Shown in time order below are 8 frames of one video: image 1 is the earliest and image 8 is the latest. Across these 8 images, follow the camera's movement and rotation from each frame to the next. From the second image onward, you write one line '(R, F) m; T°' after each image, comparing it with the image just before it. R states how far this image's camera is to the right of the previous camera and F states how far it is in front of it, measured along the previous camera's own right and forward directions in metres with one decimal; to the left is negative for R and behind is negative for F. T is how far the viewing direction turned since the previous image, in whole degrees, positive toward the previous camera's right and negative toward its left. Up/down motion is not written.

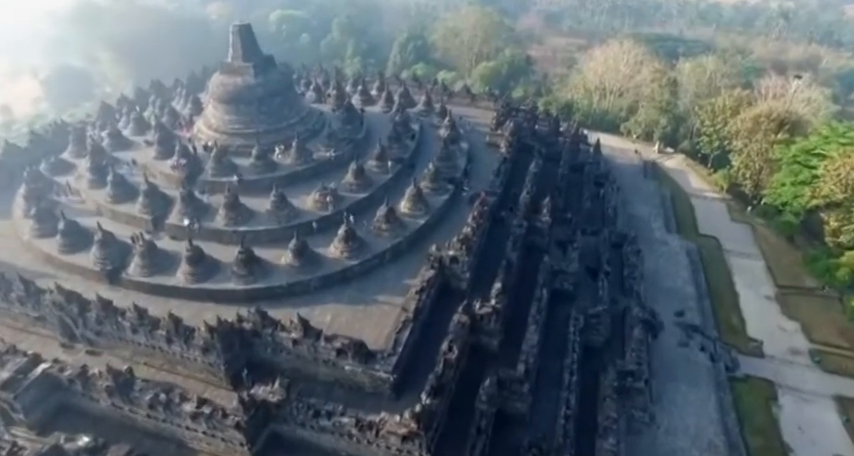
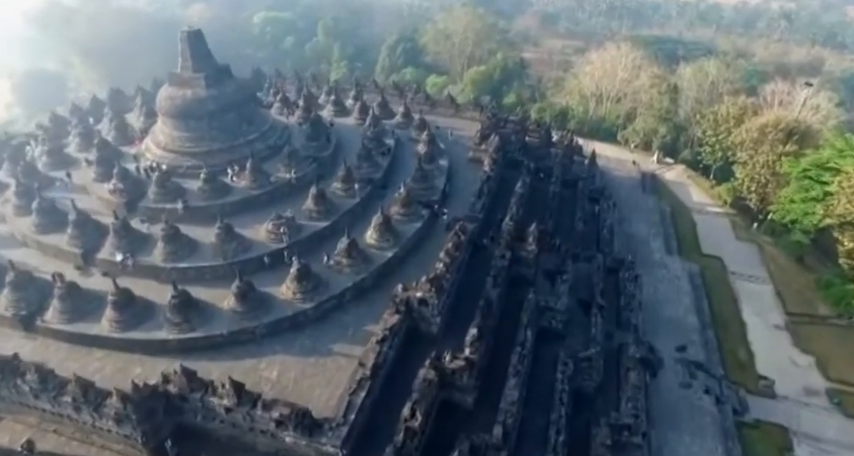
(+1.1, +2.9) m; 0°
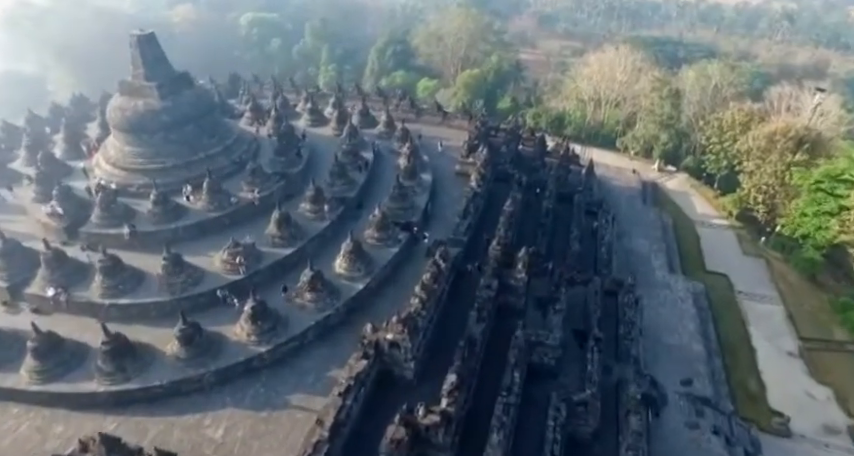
(+0.8, +2.4) m; 0°
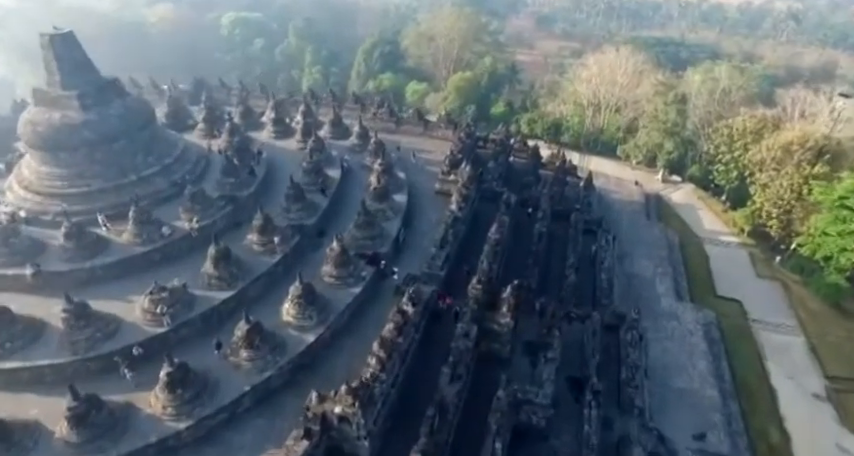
(+1.0, +3.3) m; 0°
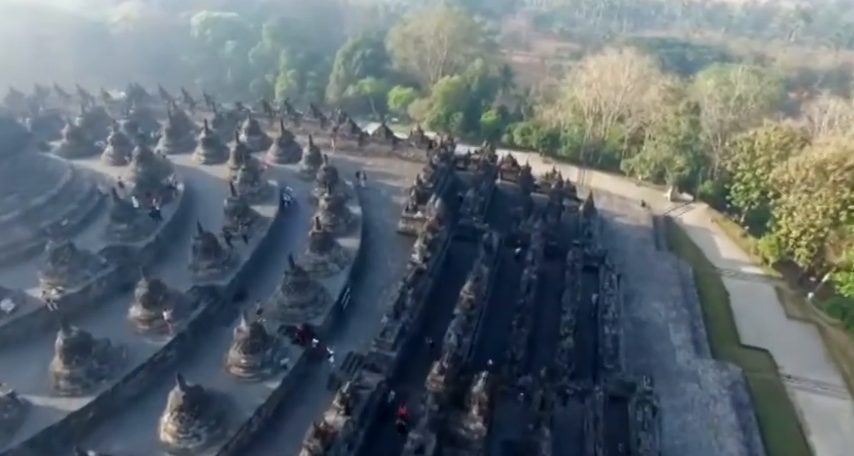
(+1.3, +4.8) m; 0°
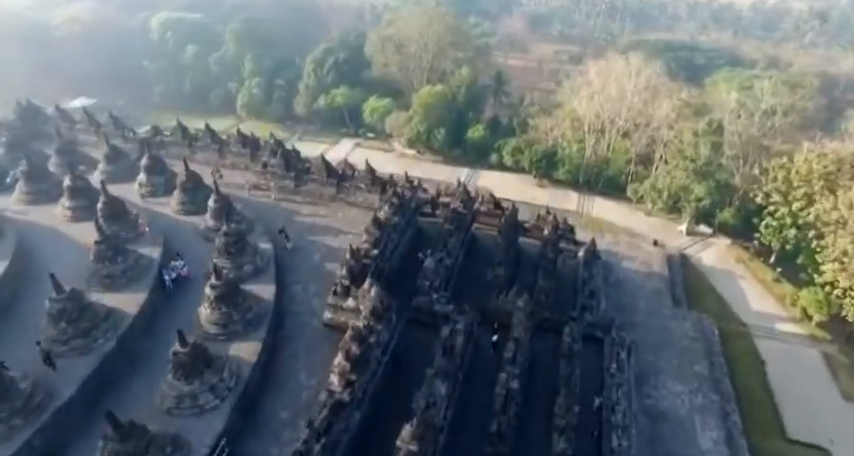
(+1.5, +5.7) m; 0°
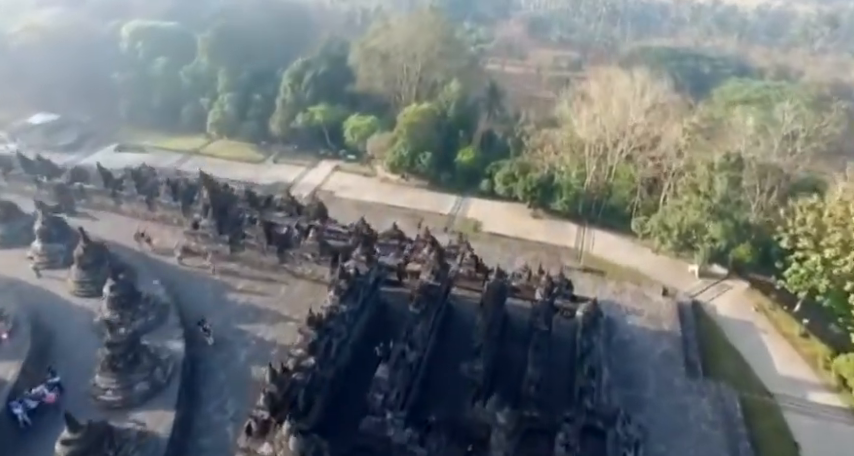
(+1.0, +3.6) m; 0°
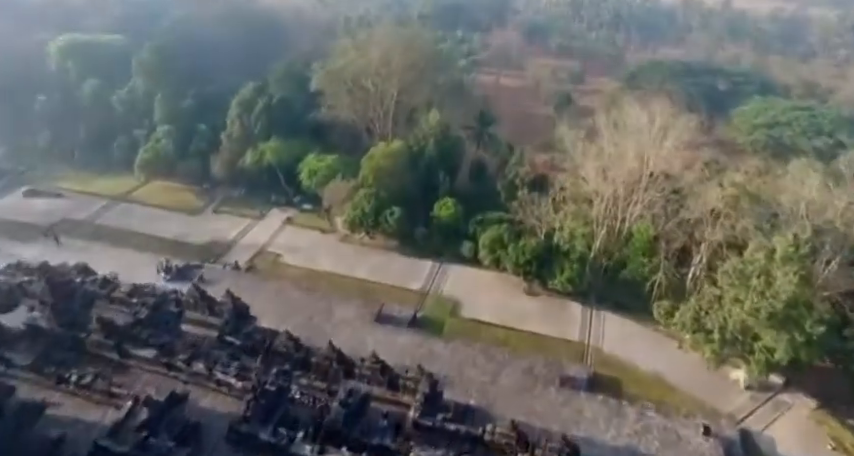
(+1.5, +7.0) m; 0°
